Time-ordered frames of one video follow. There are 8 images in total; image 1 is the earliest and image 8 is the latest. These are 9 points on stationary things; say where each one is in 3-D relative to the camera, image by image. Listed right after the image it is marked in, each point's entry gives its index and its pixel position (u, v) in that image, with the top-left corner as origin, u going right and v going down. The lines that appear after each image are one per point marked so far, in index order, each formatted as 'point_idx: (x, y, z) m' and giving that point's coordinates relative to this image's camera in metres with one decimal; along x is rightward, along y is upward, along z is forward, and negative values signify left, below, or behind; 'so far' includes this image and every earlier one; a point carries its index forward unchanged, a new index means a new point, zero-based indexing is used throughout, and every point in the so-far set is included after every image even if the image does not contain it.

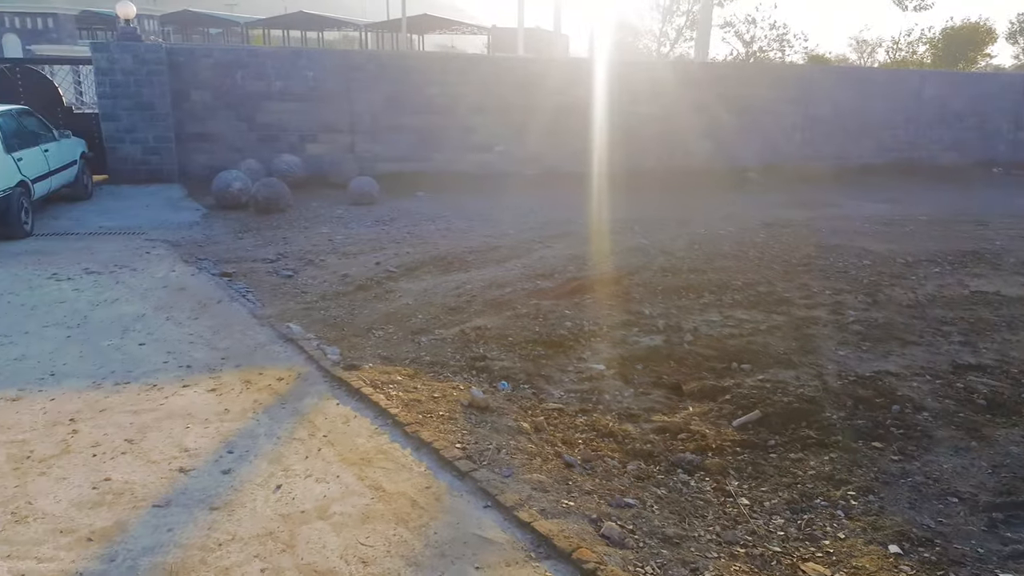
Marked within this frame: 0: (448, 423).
0: (-0.3, -0.6, +3.4) m
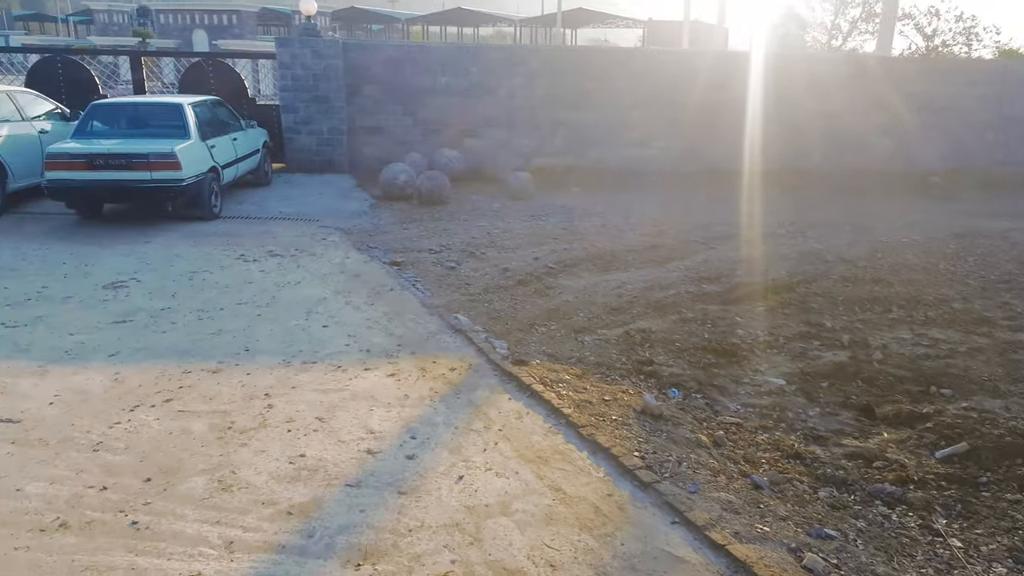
0: (+0.5, -0.6, +3.3) m
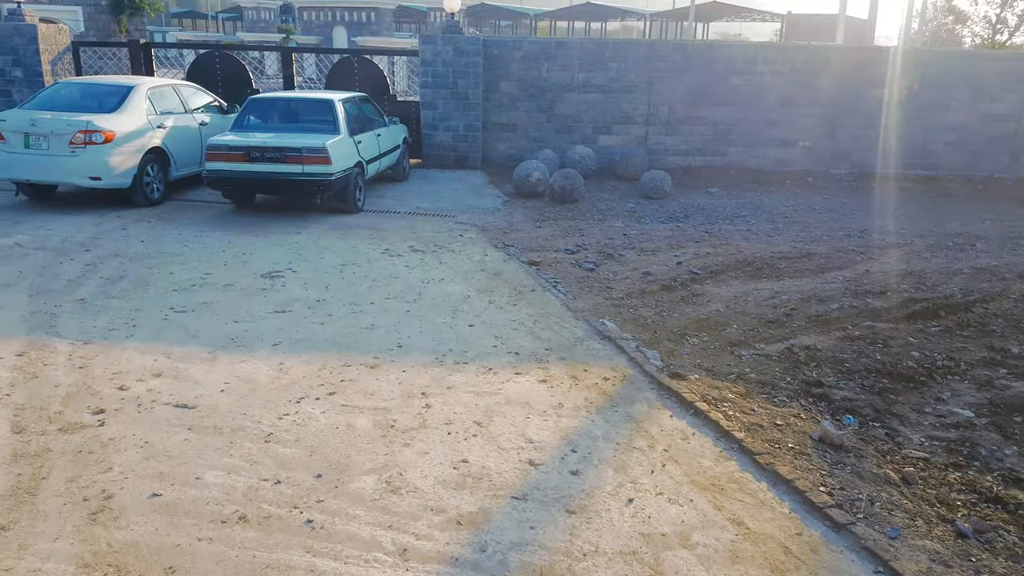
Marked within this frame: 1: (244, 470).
0: (+1.1, -0.7, +3.0) m
1: (-1.0, -0.7, +3.0) m
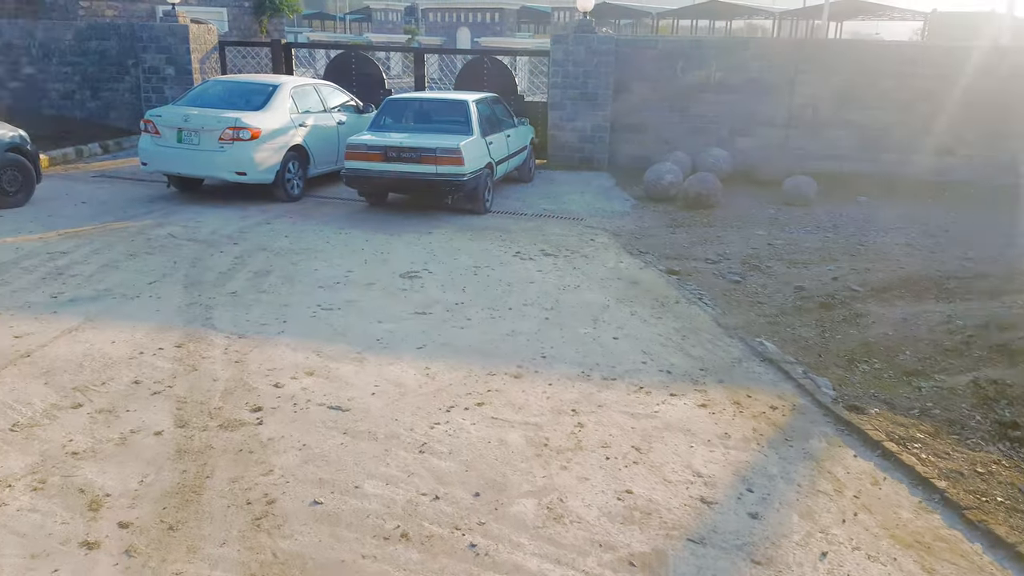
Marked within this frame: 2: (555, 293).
0: (+1.7, -0.8, +2.7) m
1: (-0.4, -0.7, +2.9) m
2: (+0.3, 0.0, +6.1) m
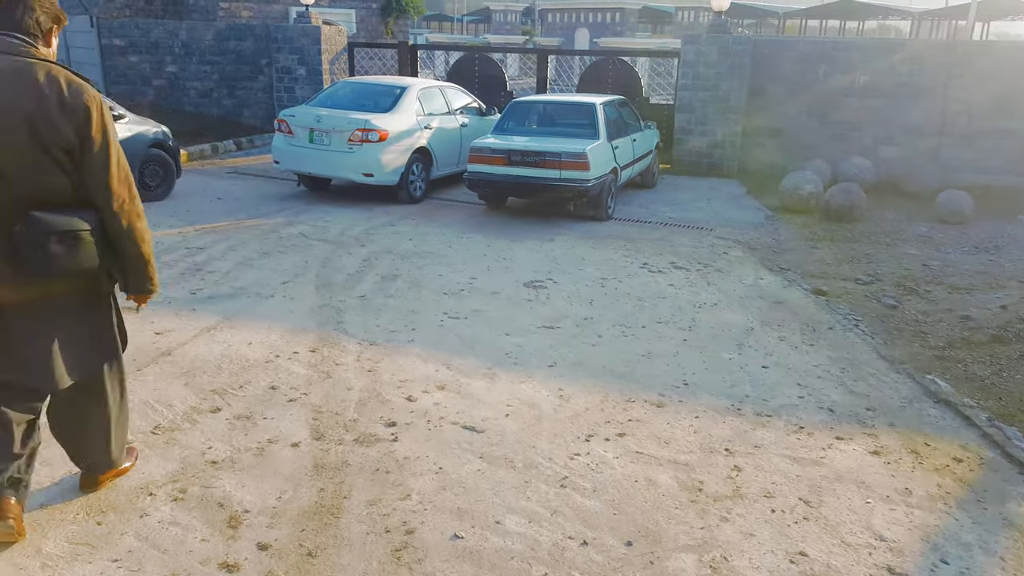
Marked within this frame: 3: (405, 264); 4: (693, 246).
0: (+2.2, -0.9, +2.2) m
1: (+0.1, -0.8, +2.7) m
2: (+1.3, -0.2, +5.7) m
3: (-0.9, +0.2, +6.9) m
4: (+1.8, +0.4, +8.1) m
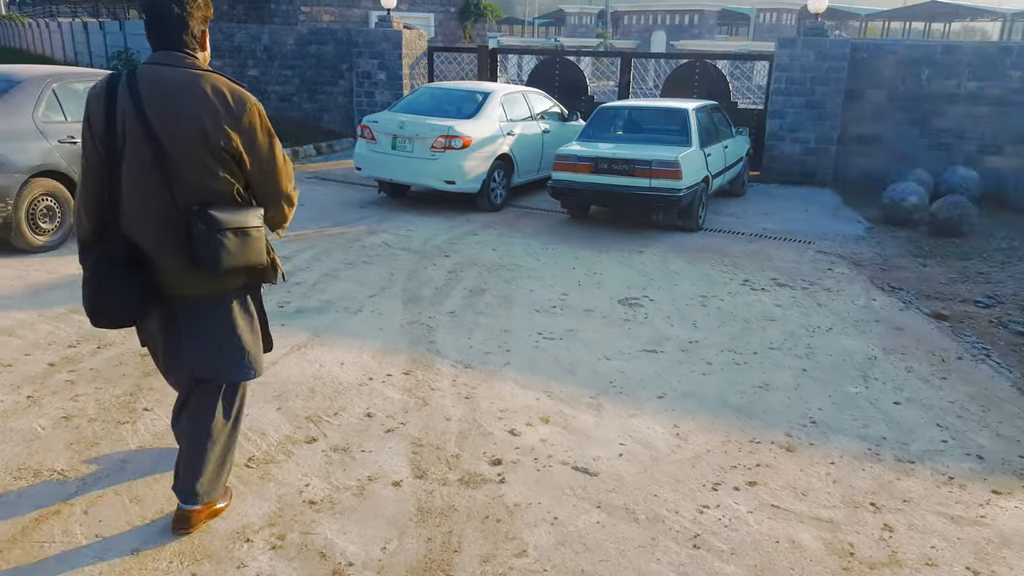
0: (+2.5, -1.1, +1.7) m
1: (+0.5, -0.9, +2.4) m
2: (+2.0, -0.3, +5.3) m
3: (-0.2, +0.1, +6.6) m
4: (+2.7, +0.3, +7.6) m
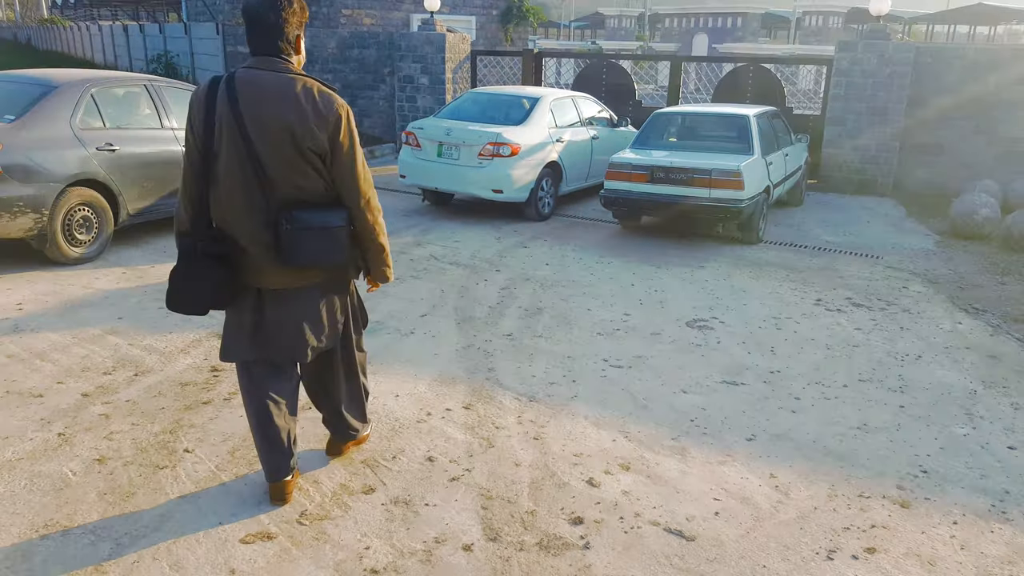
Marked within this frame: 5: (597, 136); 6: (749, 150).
0: (+2.8, -1.2, +1.2) m
1: (+0.8, -1.1, +2.0) m
2: (+2.3, -0.5, +4.9) m
3: (+0.3, 0.0, +6.2) m
4: (+3.2, +0.1, +7.1) m
5: (+1.2, +2.1, +10.7) m
6: (+2.6, +1.6, +8.7) m
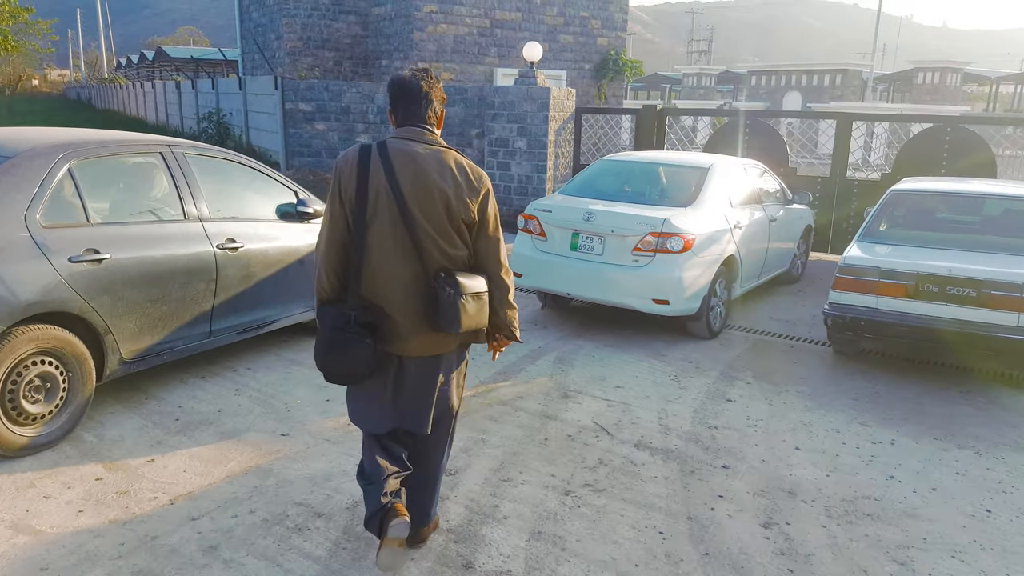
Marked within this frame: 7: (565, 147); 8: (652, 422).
0: (+3.7, -2.0, -1.9) m
1: (+1.7, -1.8, -1.0) m
2: (+3.5, -1.4, +1.8) m
3: (+1.5, -1.1, +3.4) m
4: (+4.4, -1.1, +4.1) m
5: (+2.6, +0.7, +7.9) m
6: (+4.0, +0.3, +5.8) m
7: (+0.8, +2.0, +11.3) m
8: (+0.9, -0.8, +4.6) m
